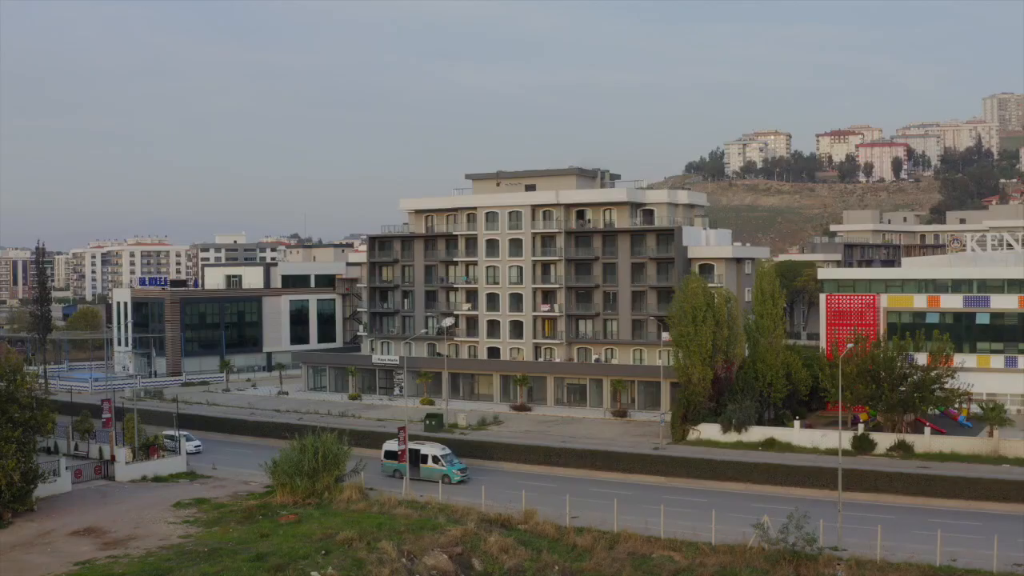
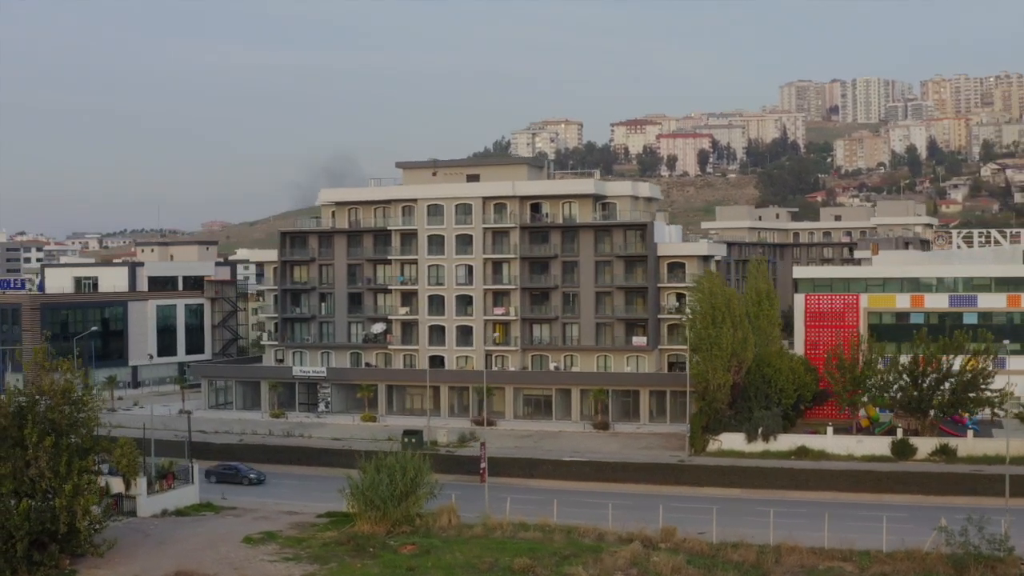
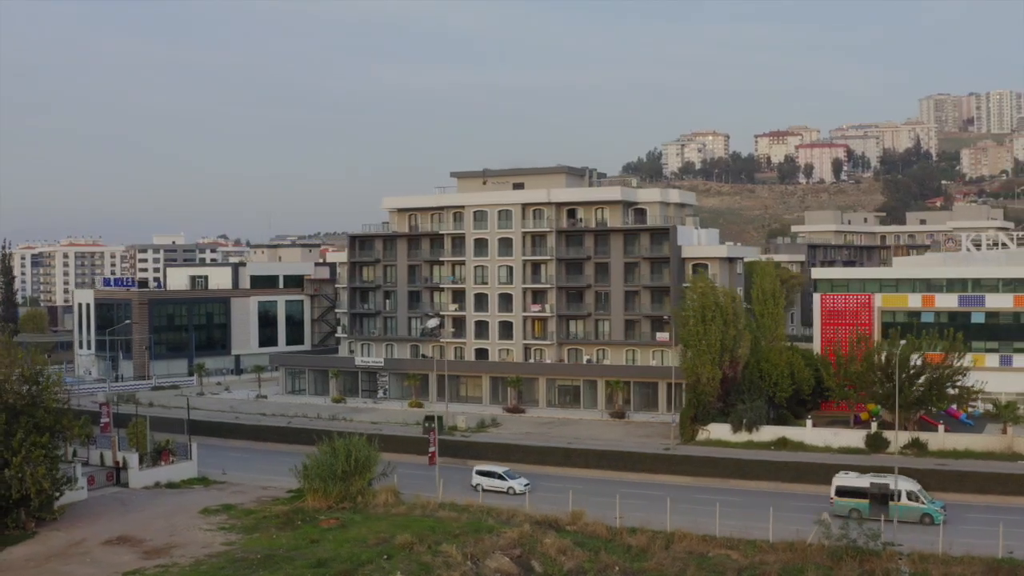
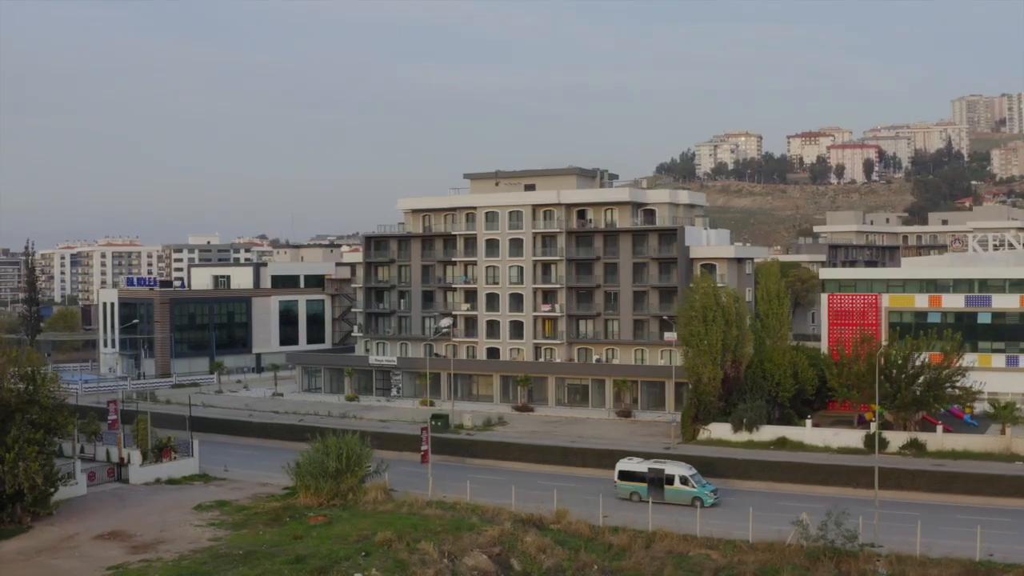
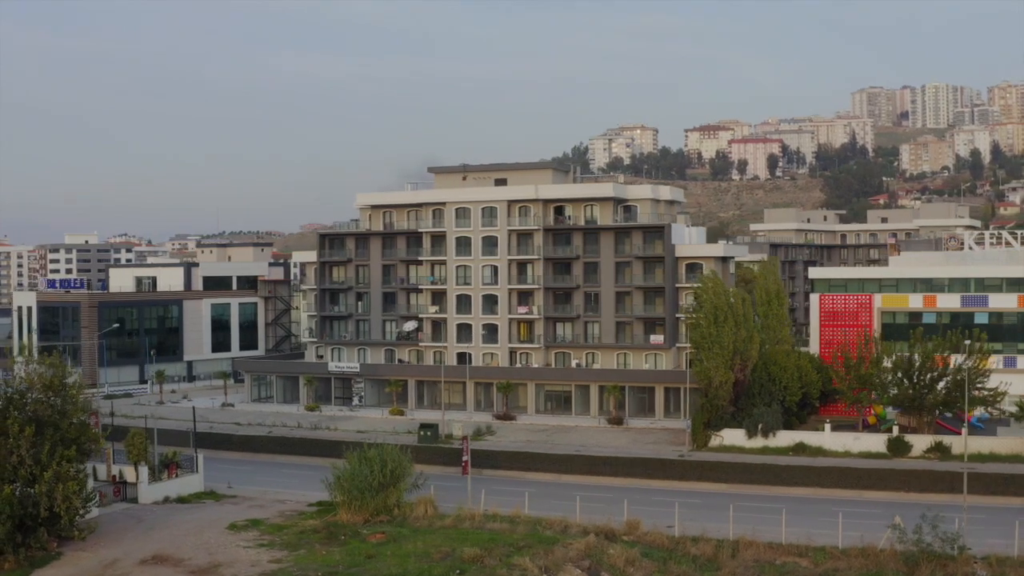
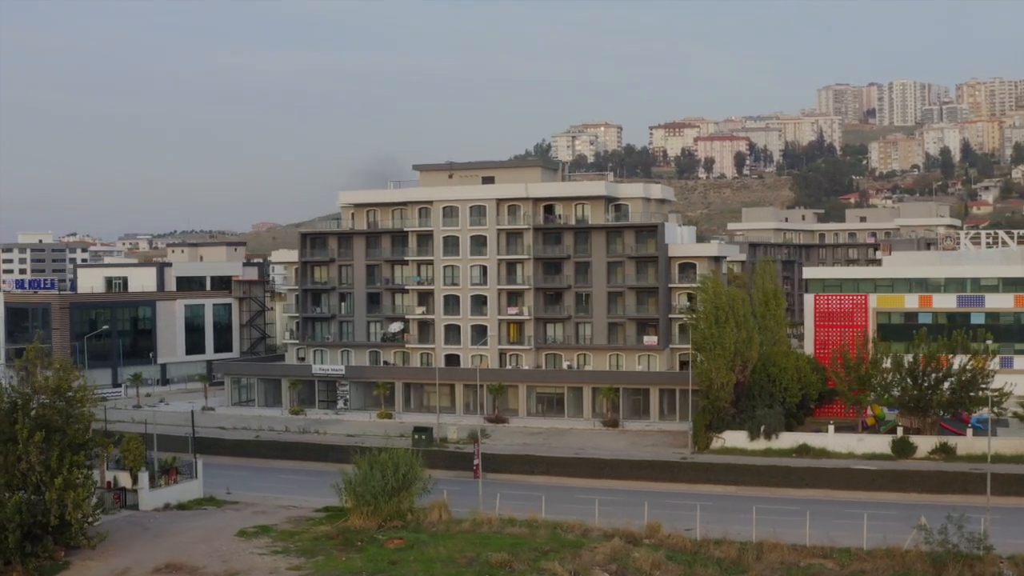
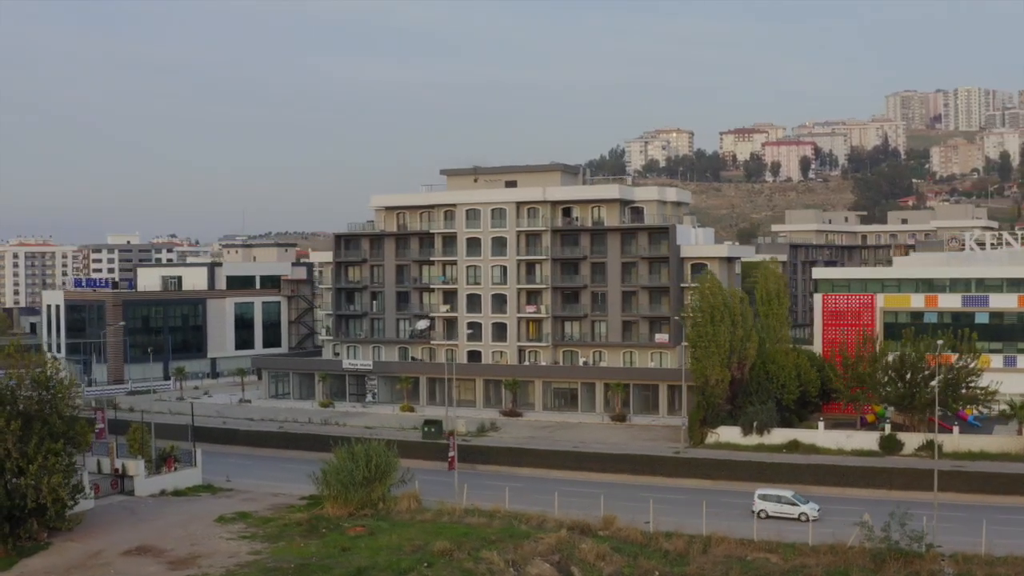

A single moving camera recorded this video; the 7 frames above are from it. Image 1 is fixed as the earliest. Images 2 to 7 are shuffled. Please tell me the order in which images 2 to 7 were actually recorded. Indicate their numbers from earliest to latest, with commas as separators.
4, 3, 7, 5, 6, 2
